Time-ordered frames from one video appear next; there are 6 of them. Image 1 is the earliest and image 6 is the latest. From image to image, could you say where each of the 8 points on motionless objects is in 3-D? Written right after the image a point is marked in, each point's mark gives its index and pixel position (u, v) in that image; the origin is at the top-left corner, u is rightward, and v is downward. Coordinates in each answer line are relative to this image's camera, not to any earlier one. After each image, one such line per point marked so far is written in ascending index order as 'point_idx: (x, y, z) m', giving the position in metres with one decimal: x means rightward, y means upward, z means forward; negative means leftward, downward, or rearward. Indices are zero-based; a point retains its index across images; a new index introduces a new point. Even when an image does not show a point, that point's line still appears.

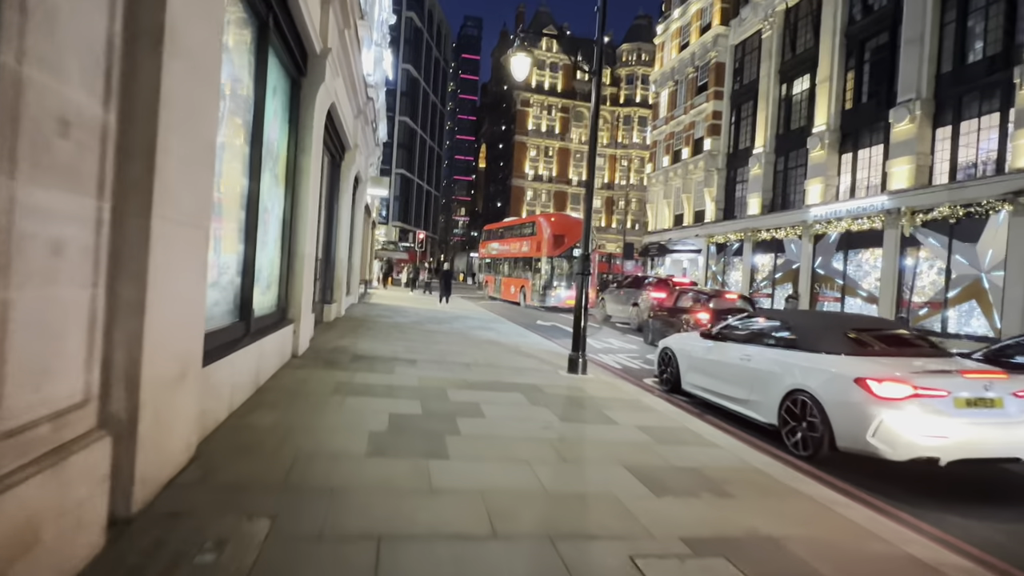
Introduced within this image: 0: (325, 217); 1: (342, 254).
0: (-4.7, +1.8, +14.4) m
1: (-4.8, +1.0, +16.8) m
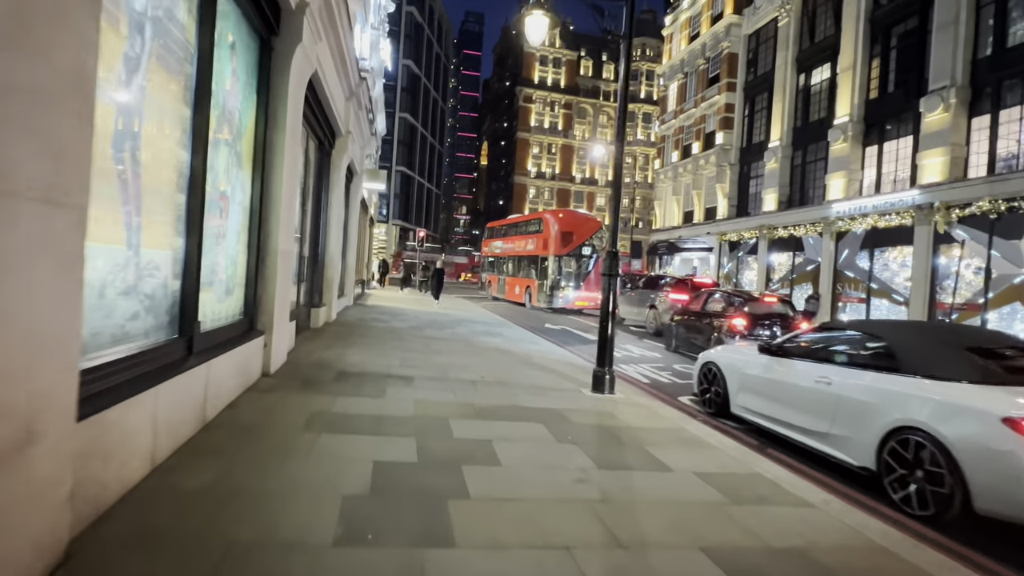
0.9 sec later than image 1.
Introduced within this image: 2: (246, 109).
0: (-4.4, +1.7, +12.8) m
1: (-4.6, +0.9, +15.2) m
2: (-3.2, +2.1, +7.0) m
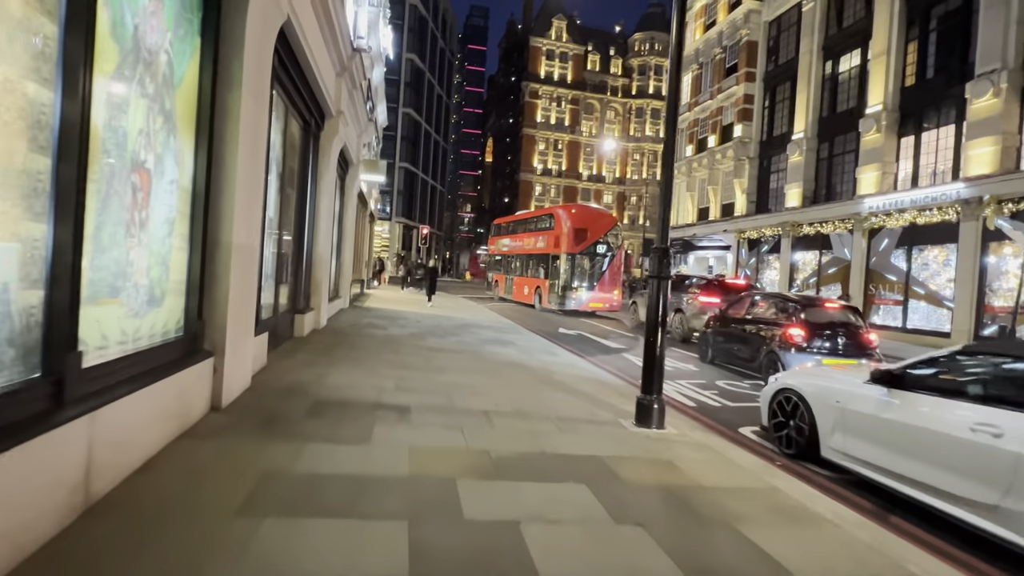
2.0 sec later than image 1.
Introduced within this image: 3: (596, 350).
0: (-4.1, +1.7, +11.0) m
1: (-4.3, +0.9, +13.3) m
2: (-2.9, +2.1, +5.2) m
3: (+2.2, -1.6, +15.1) m
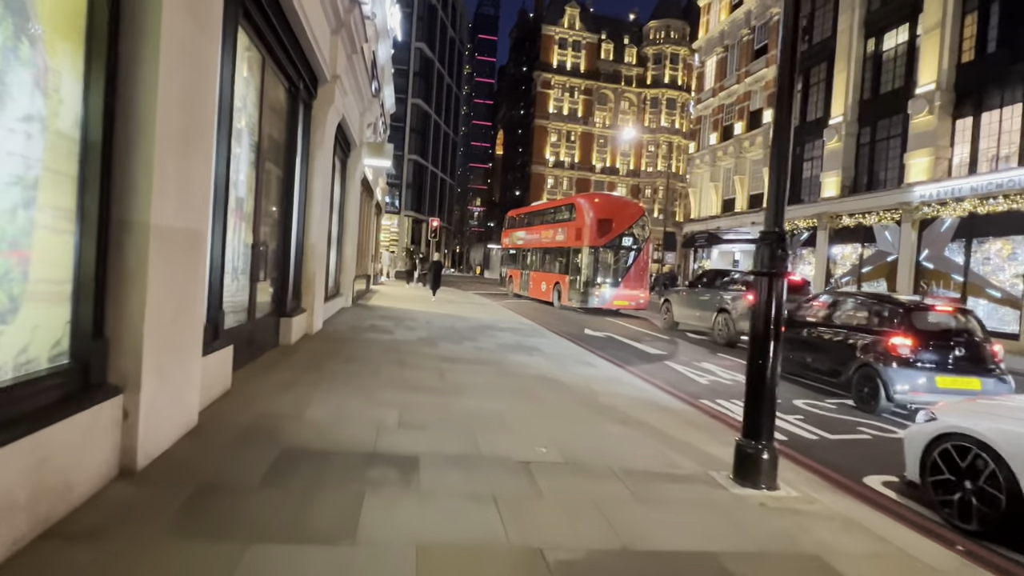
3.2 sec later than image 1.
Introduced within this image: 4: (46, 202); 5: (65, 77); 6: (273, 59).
0: (-3.6, +1.7, +9.0) m
1: (-3.7, +0.9, +11.4) m
2: (-2.5, +2.0, +3.2) m
3: (+2.7, -1.5, +13.0) m
4: (-2.7, +0.5, +3.4) m
5: (-2.6, +1.3, +3.4) m
6: (-3.3, +3.2, +8.3) m
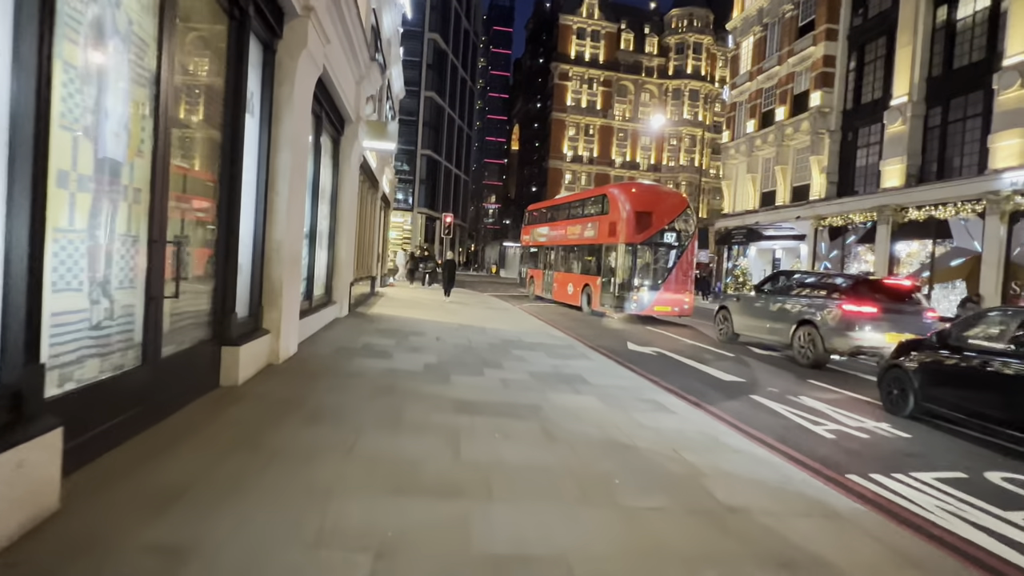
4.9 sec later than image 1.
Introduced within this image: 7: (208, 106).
0: (-3.1, +1.5, +6.0) m
1: (-3.2, +0.8, +8.4) m
2: (-2.2, +1.8, +0.2) m
3: (+3.3, -1.7, +9.9) m
4: (-2.3, +0.3, +0.4) m
5: (-2.3, +1.1, +0.5) m
6: (-2.8, +3.0, +5.3) m
7: (-3.1, +1.9, +6.1) m
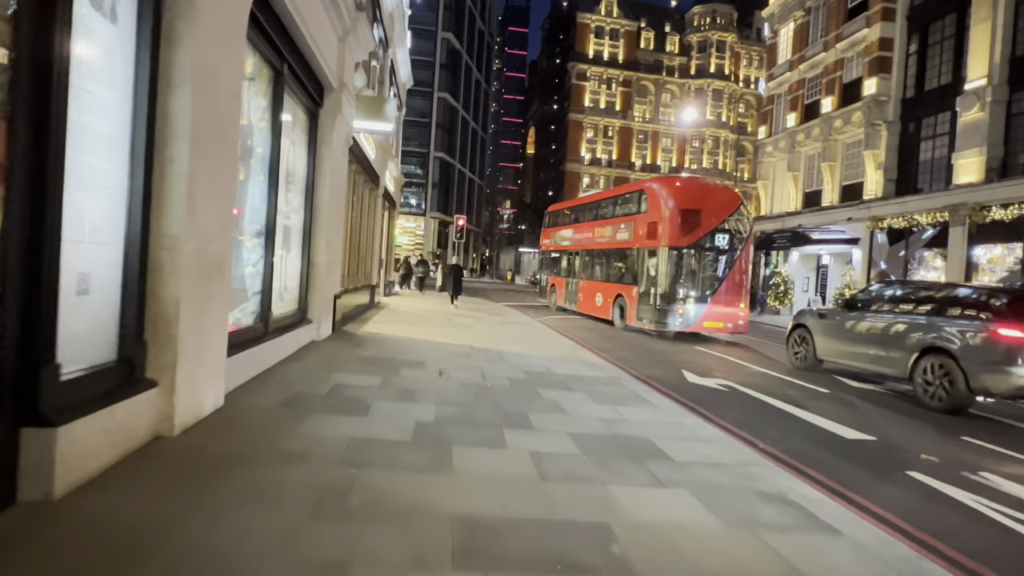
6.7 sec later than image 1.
0: (-2.8, +1.3, +3.0) m
1: (-2.8, +0.6, +5.4) m
2: (-2.0, +1.7, -2.9) m
3: (+3.7, -1.9, +6.7) m
4: (-2.1, +0.2, -2.7) m
5: (-2.1, +0.9, -2.6) m
6: (-2.6, +2.8, +2.3) m
7: (-2.8, +1.7, +3.1) m
